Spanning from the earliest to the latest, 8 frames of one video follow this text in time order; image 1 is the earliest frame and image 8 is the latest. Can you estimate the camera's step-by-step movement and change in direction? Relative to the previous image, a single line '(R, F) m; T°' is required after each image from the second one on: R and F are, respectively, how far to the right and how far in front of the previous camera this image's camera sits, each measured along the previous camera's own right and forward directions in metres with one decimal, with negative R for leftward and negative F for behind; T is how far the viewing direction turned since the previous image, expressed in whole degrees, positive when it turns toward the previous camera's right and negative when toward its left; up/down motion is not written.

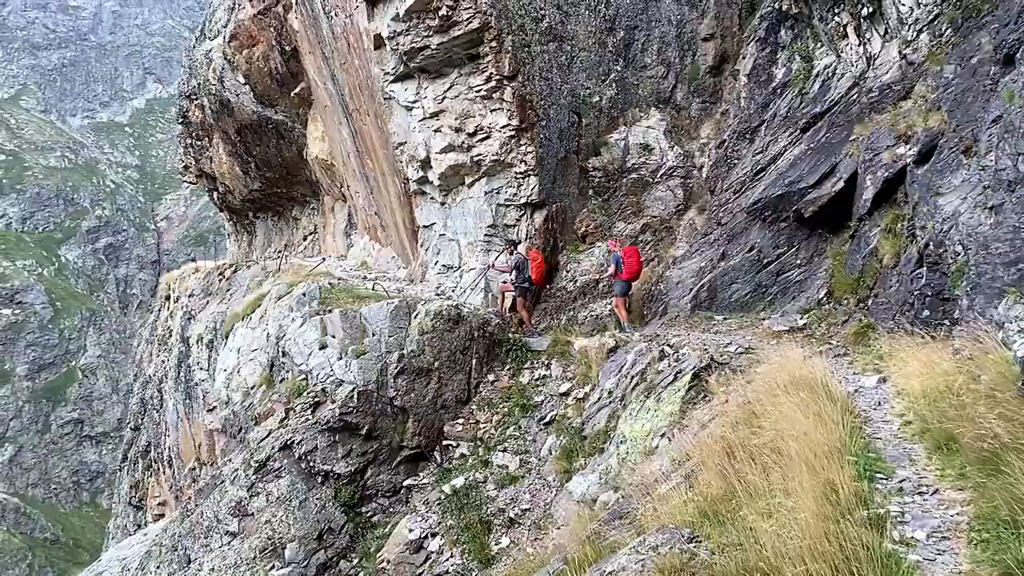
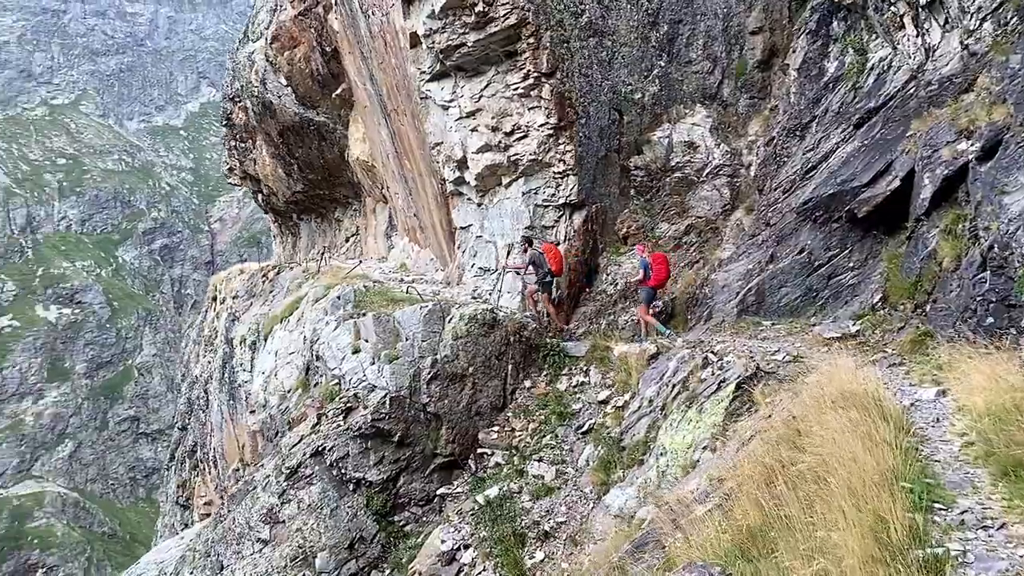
(+0.1, +0.4) m; -3°
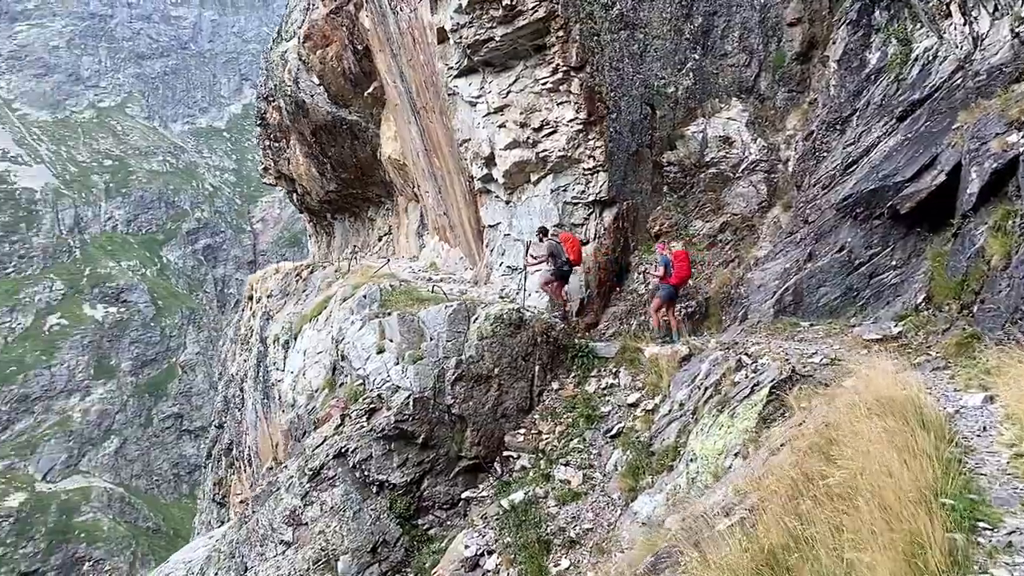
(+0.2, +0.3) m; -3°
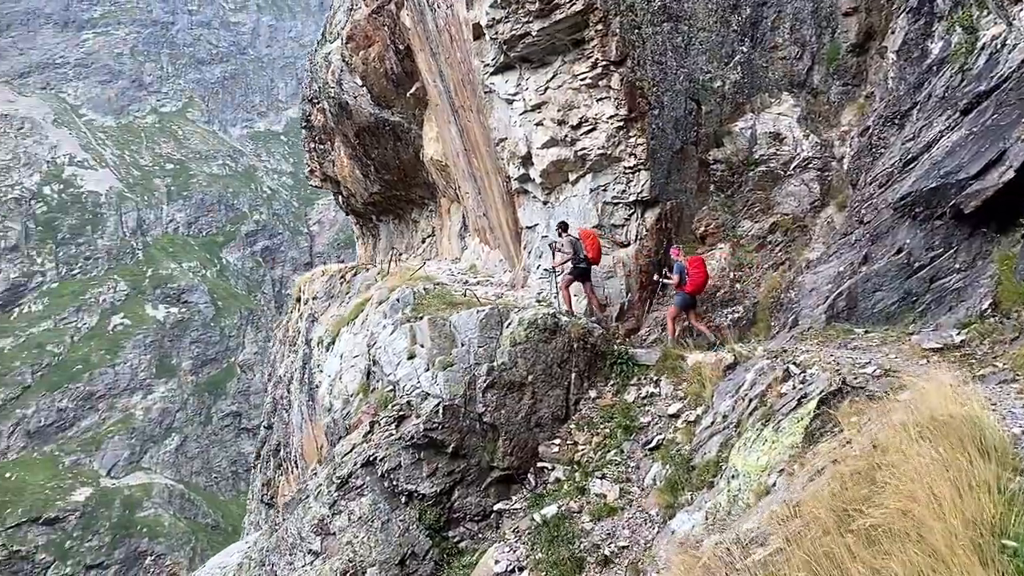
(+0.2, +0.5) m; -3°
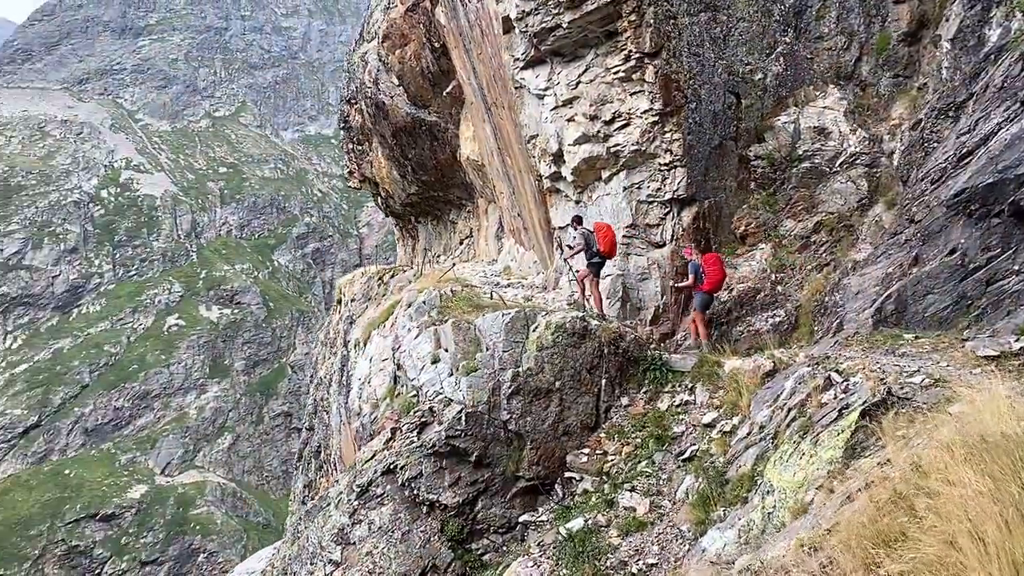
(+0.3, +0.5) m; -3°
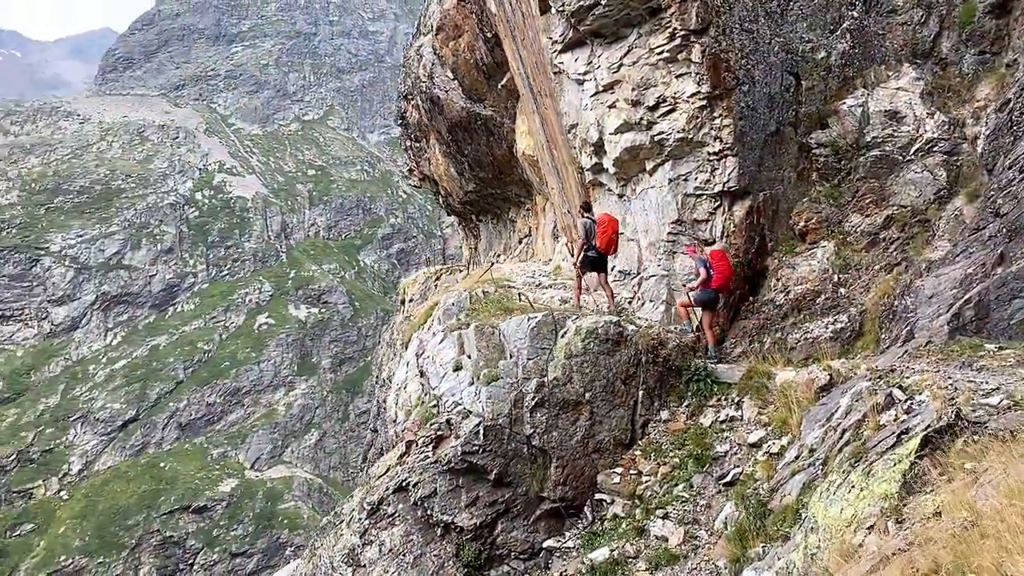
(+0.7, +1.0) m; -6°
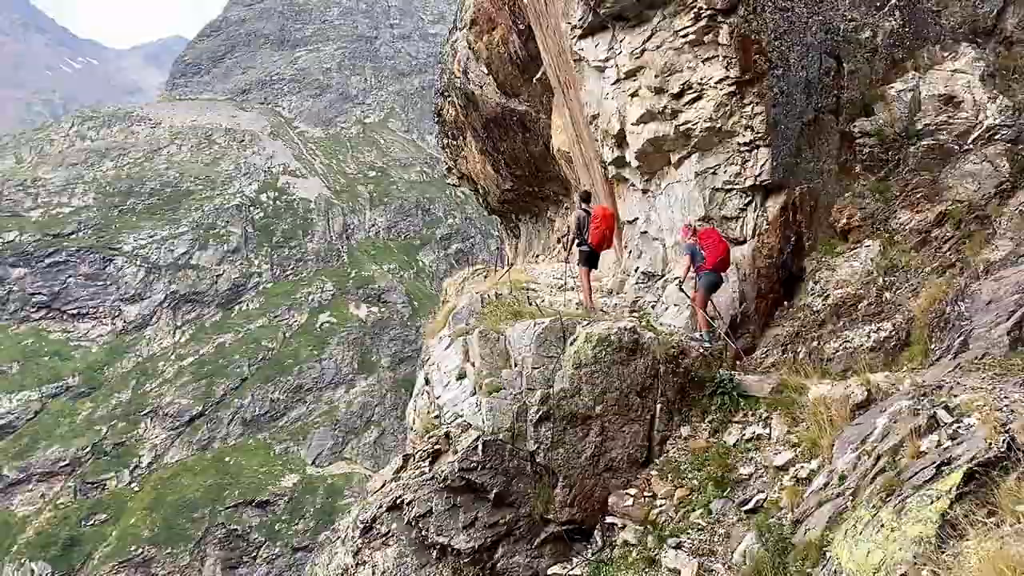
(+0.6, +0.8) m; -4°
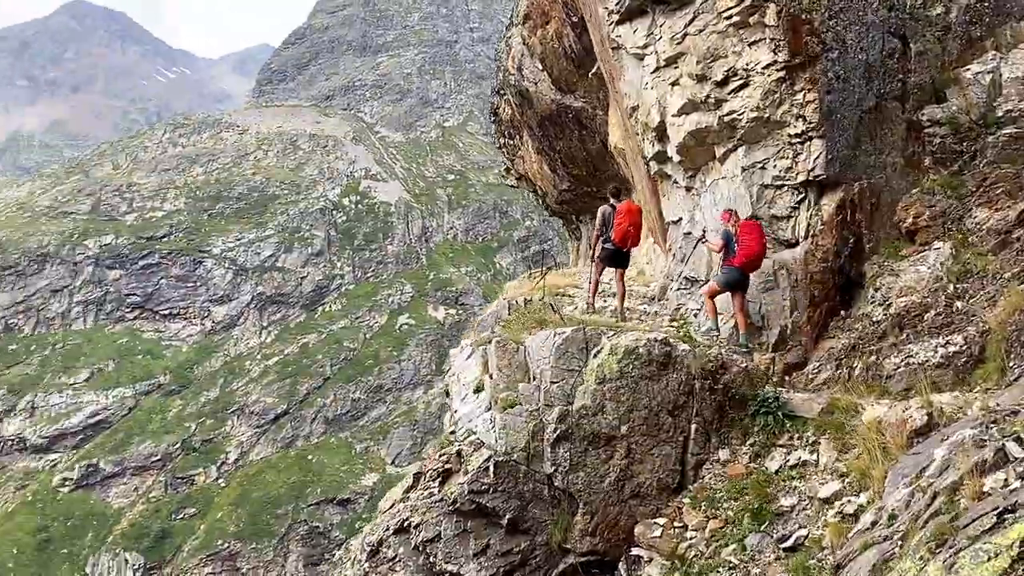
(+0.6, +0.8) m; -5°
